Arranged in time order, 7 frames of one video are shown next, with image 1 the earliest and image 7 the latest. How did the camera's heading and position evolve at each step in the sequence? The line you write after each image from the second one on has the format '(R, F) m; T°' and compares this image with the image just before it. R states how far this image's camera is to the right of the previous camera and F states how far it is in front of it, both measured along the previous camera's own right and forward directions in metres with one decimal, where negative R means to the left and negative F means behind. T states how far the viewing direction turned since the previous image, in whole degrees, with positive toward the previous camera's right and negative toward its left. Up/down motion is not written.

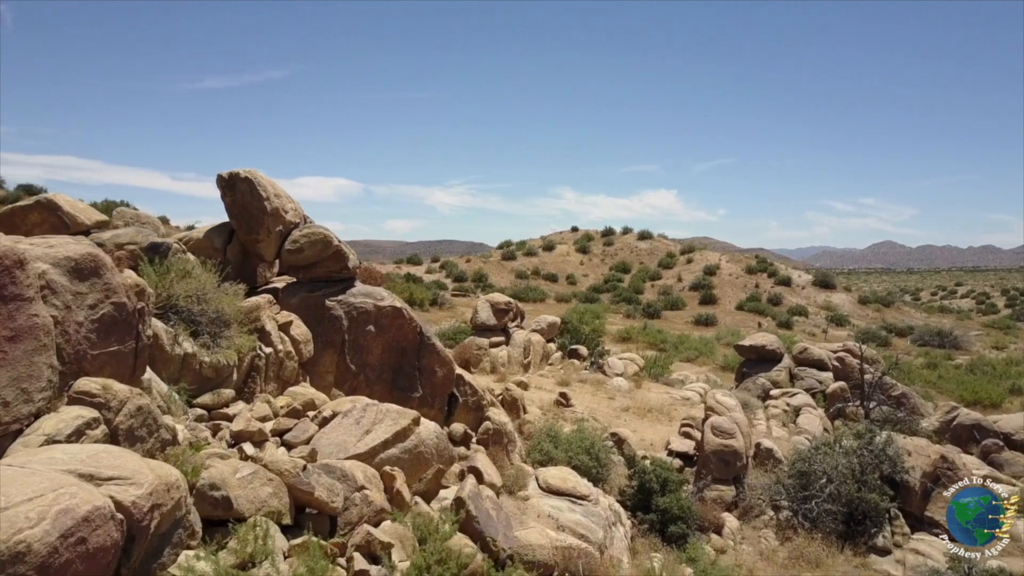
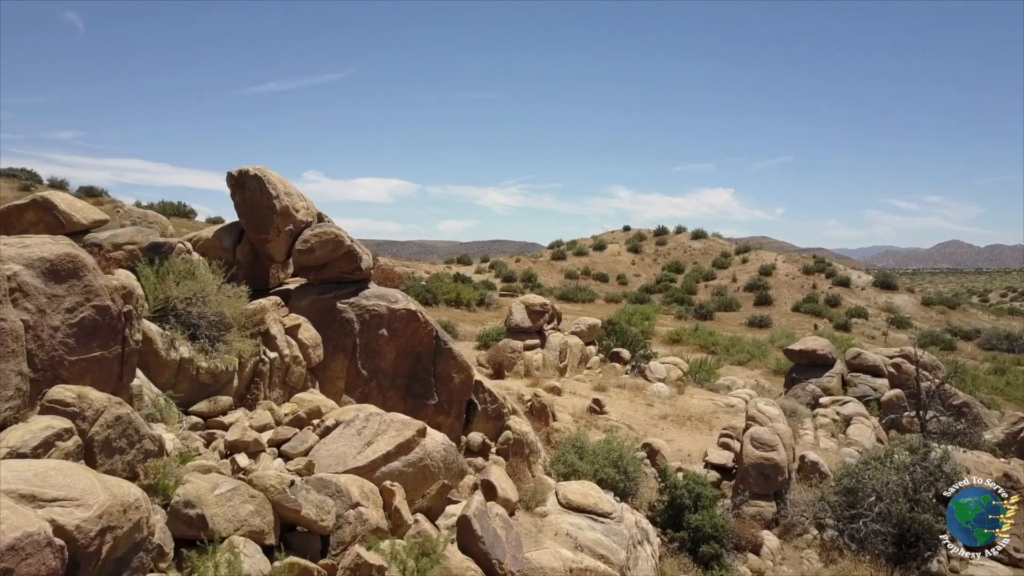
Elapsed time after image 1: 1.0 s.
(+0.3, +0.5) m; -4°
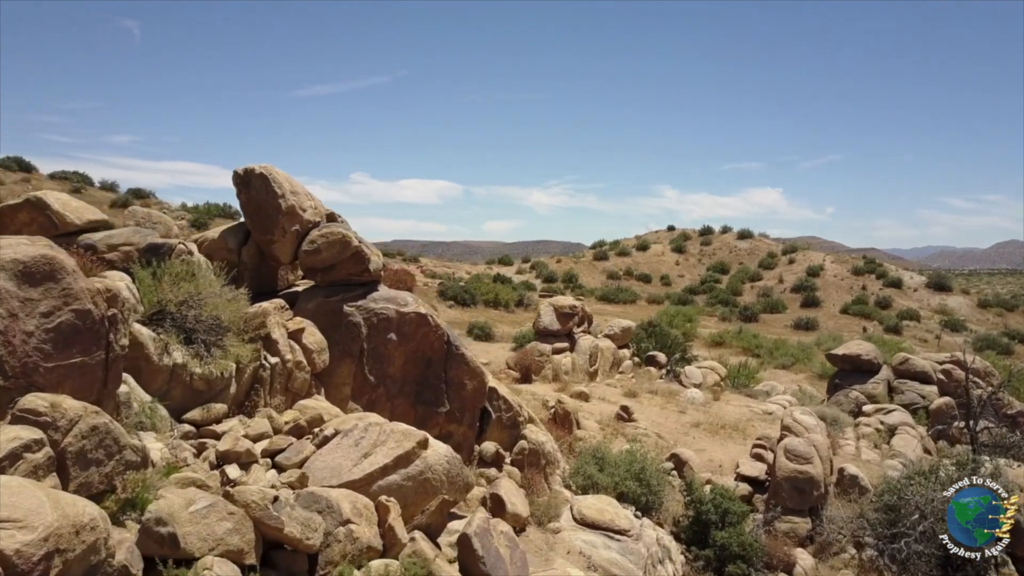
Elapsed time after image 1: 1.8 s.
(+0.3, +0.4) m; -3°
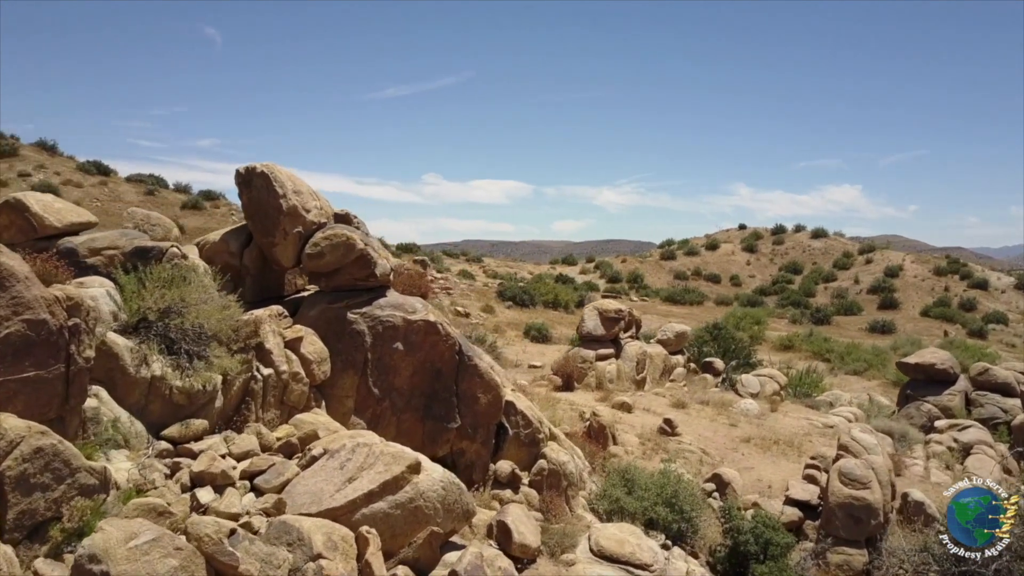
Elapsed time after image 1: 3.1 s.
(+0.5, +0.7) m; -5°
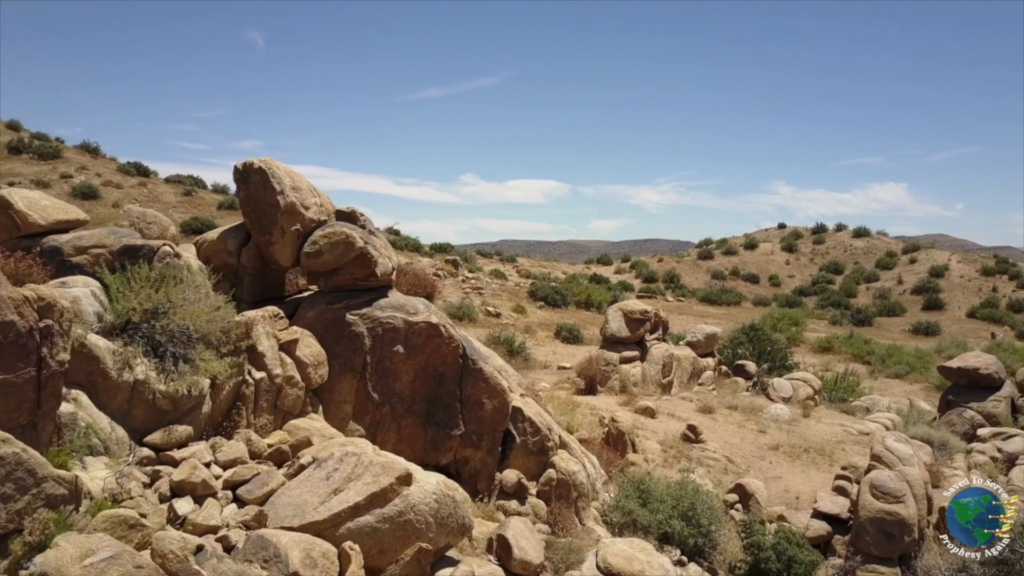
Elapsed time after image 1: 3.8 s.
(+0.3, +0.4) m; -3°
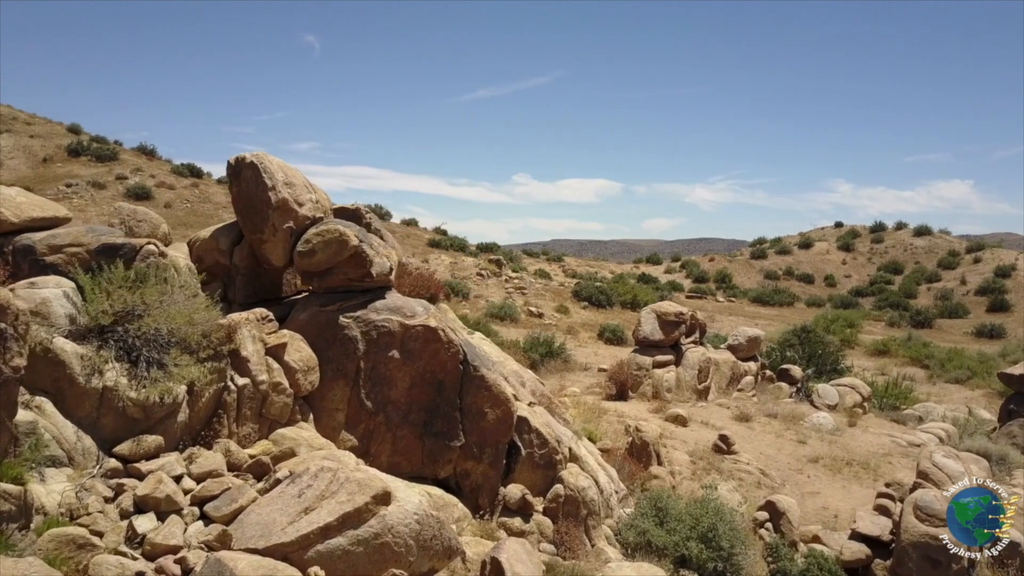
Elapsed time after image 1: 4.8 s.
(+0.4, +0.5) m; -4°
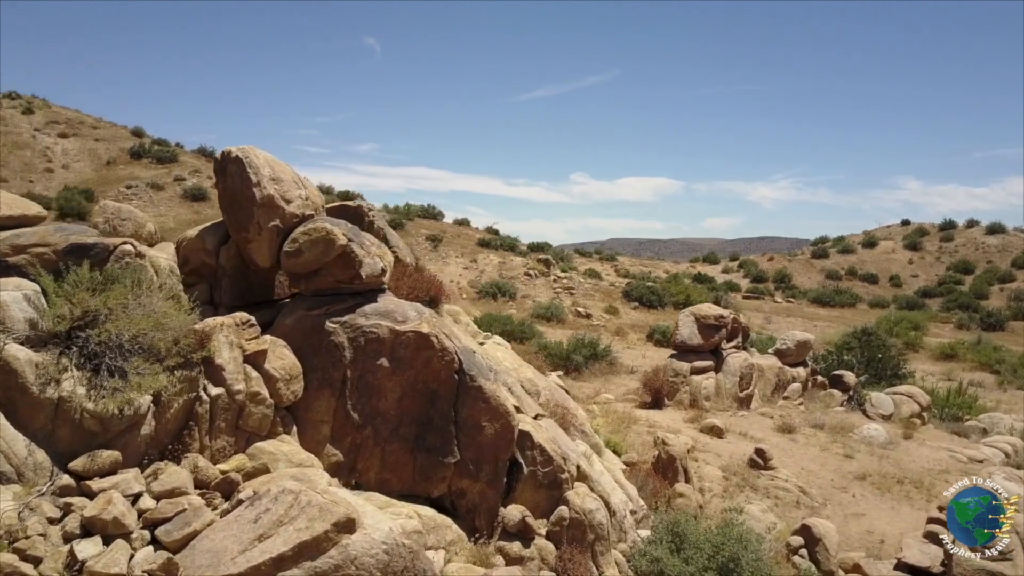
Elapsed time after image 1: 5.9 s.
(+0.4, +0.6) m; -4°
